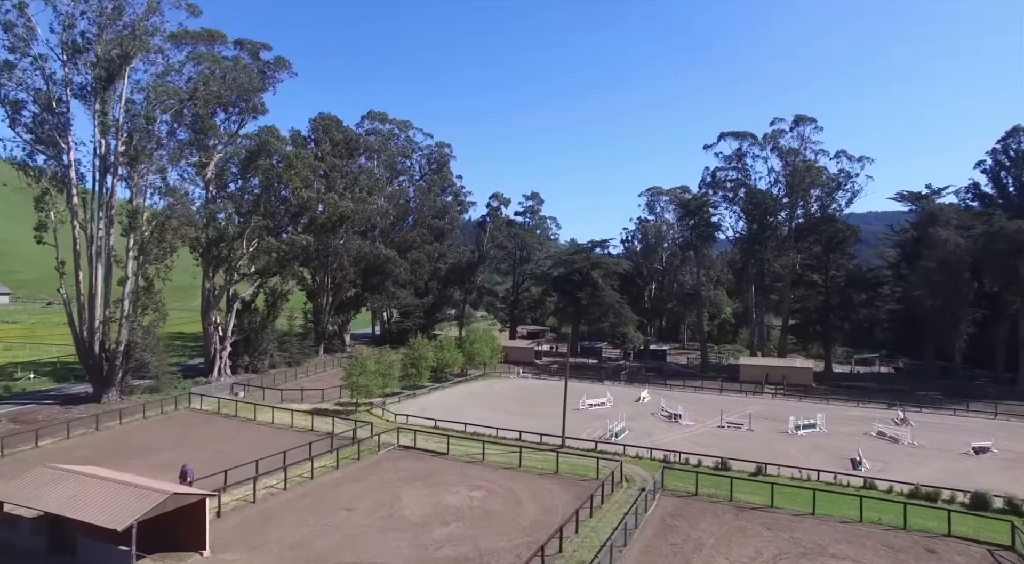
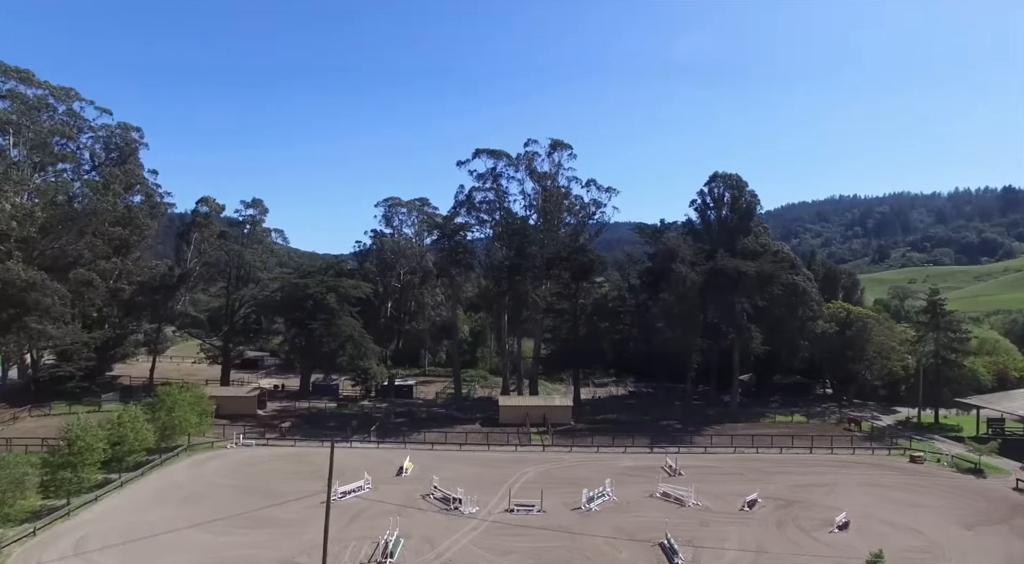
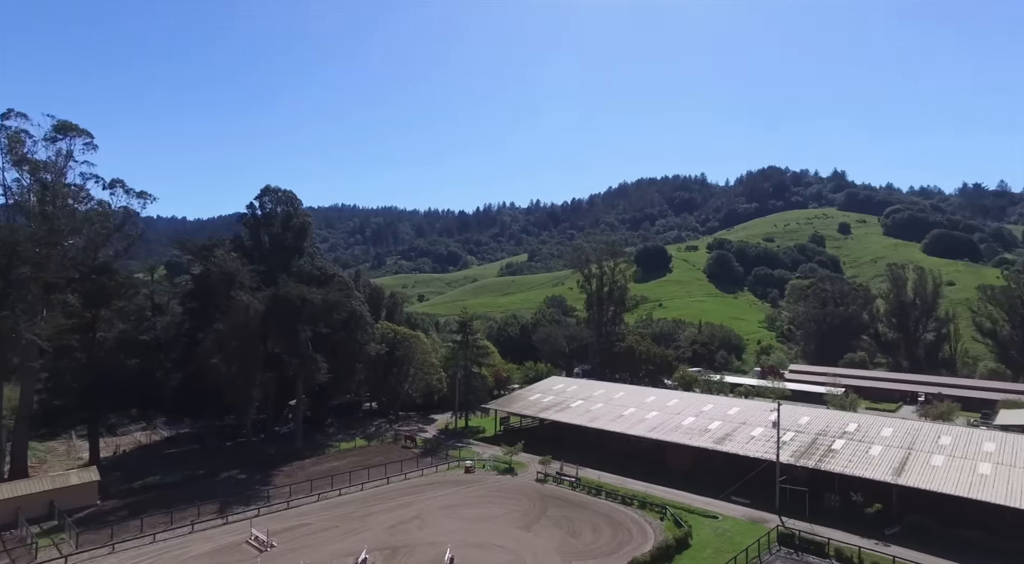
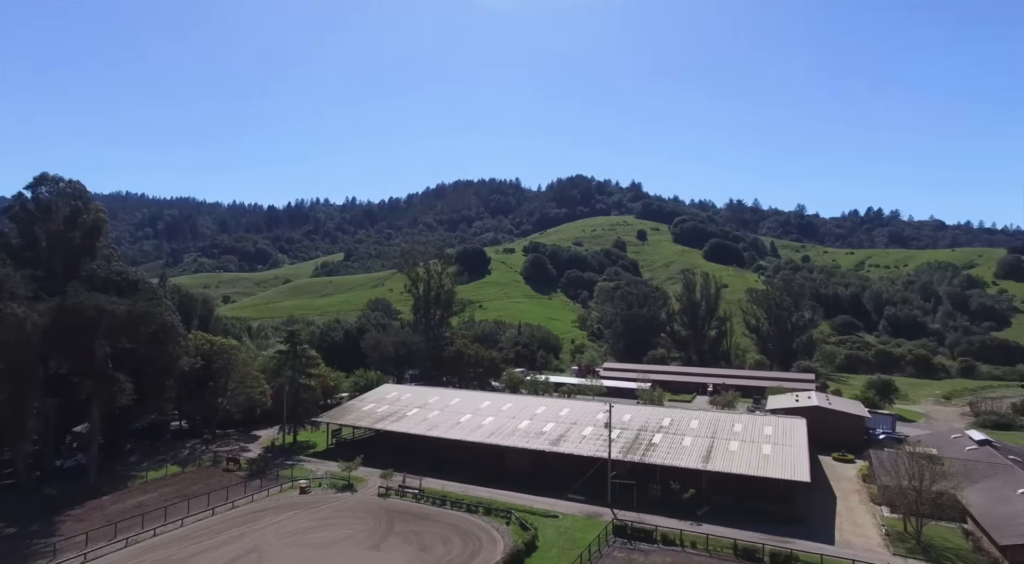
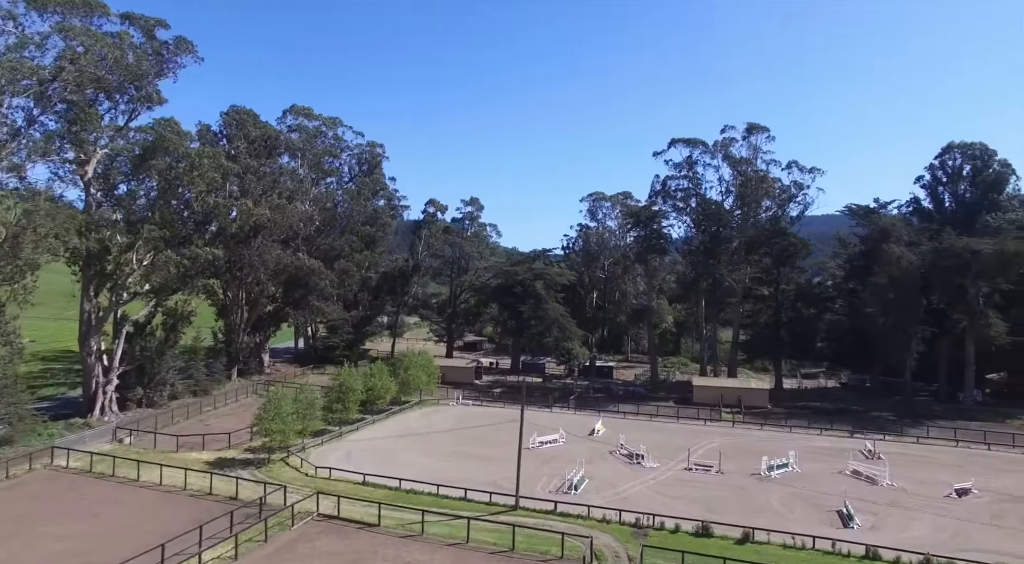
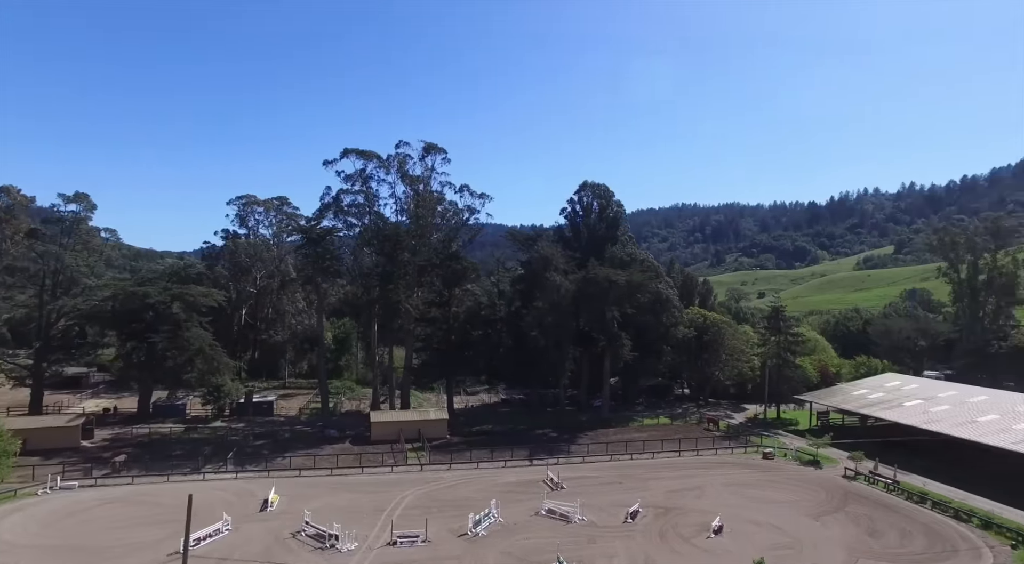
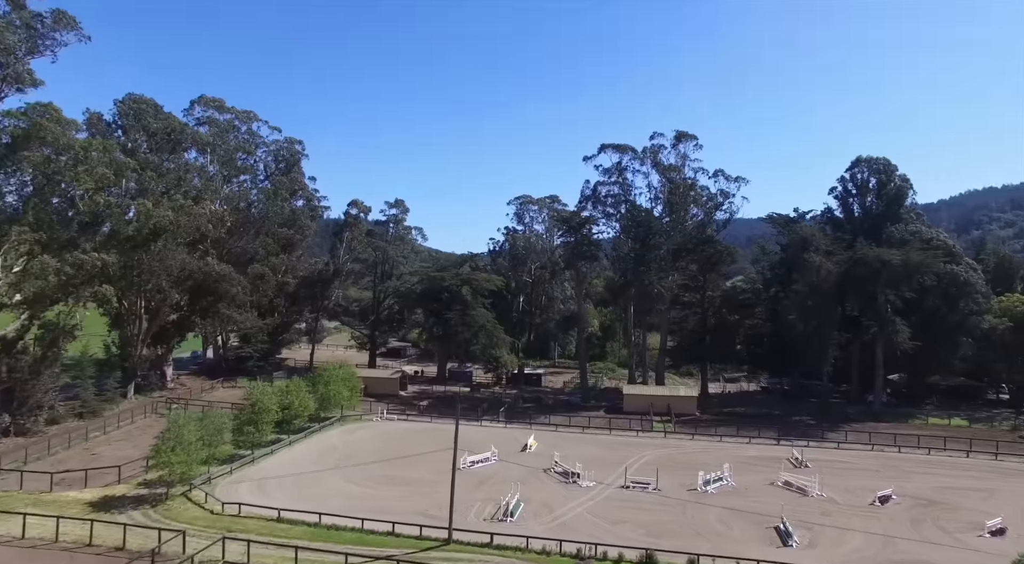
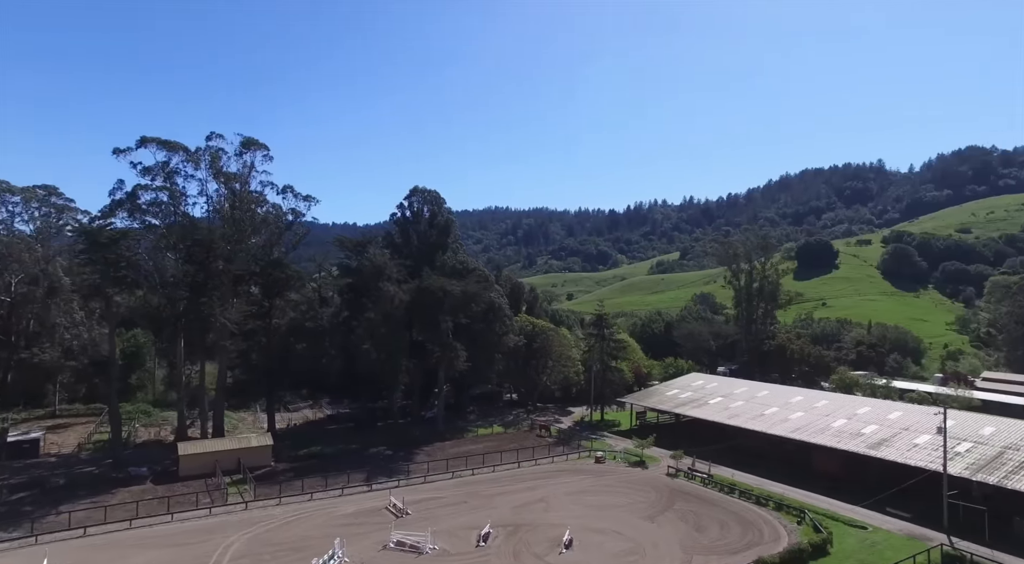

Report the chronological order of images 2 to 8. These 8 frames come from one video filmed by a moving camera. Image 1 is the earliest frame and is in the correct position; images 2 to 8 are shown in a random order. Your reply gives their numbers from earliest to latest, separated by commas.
5, 7, 2, 6, 8, 3, 4
